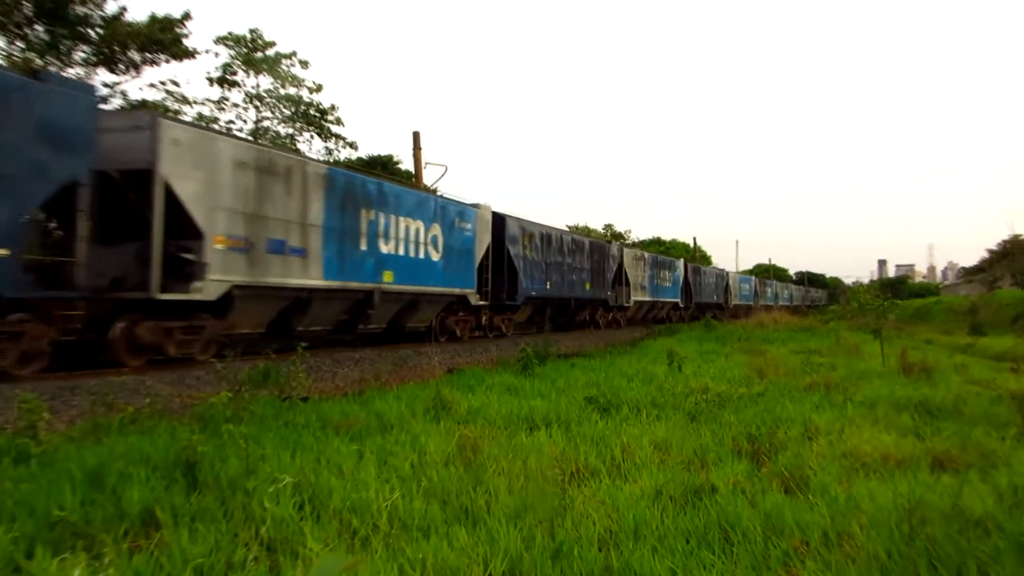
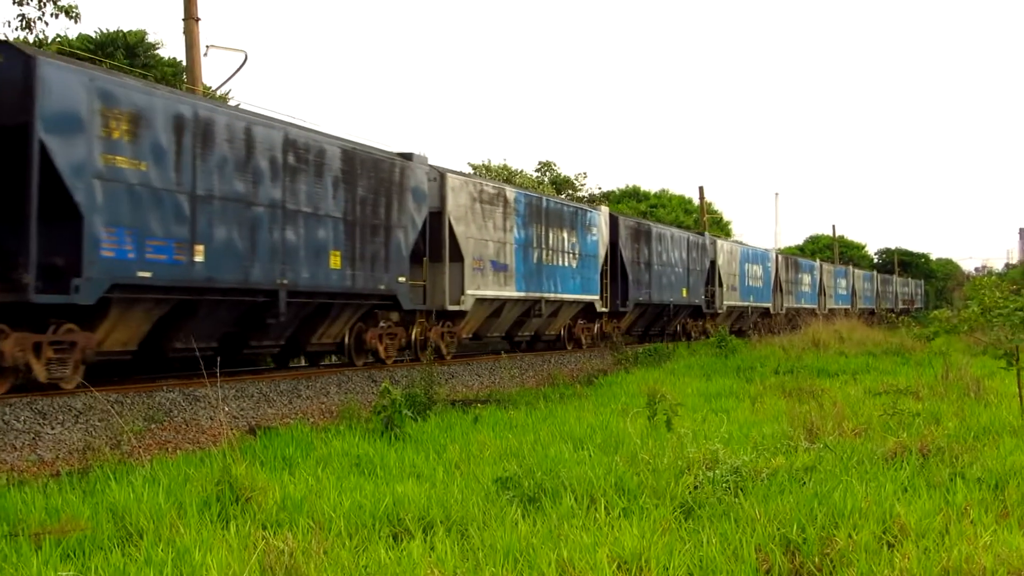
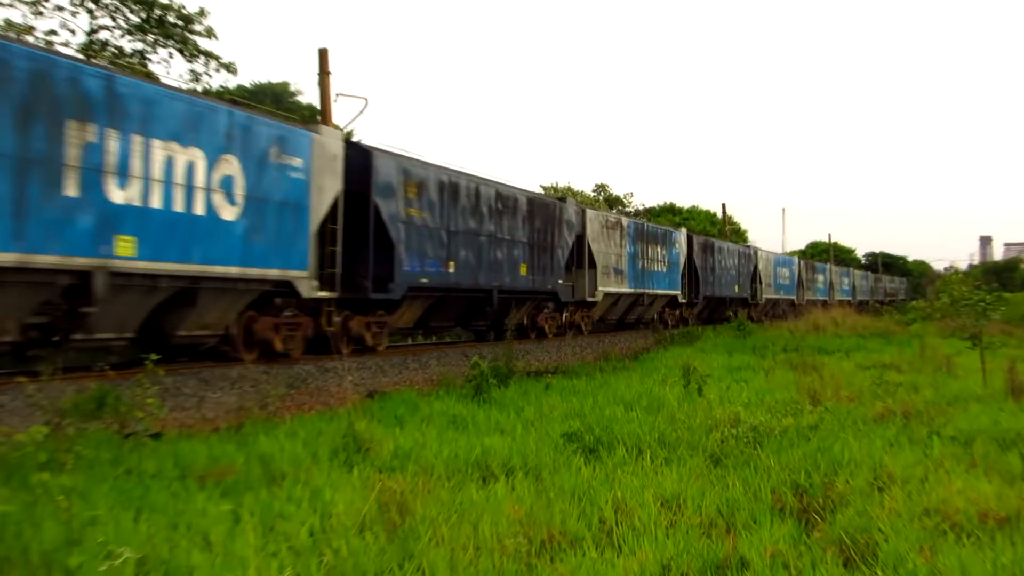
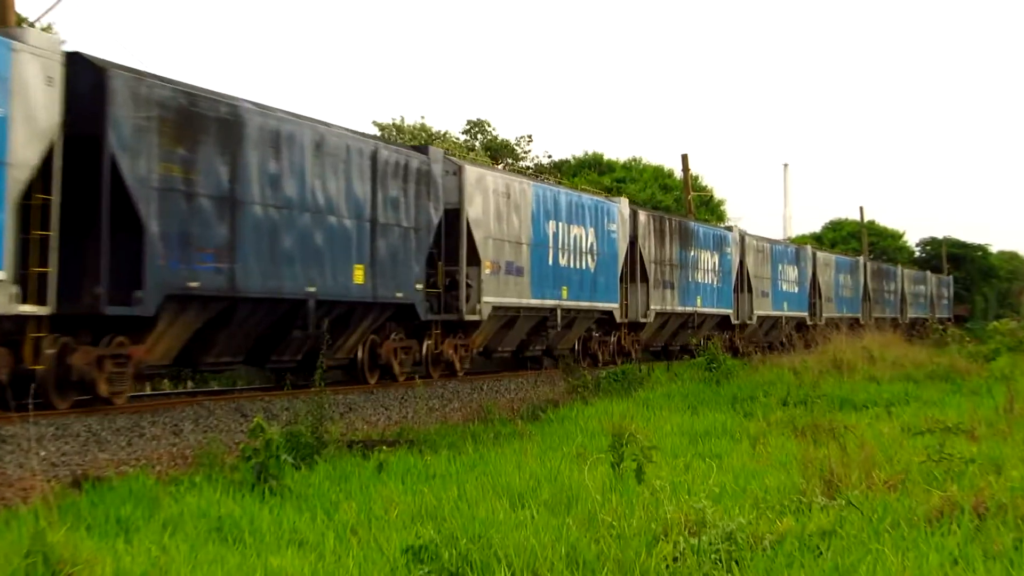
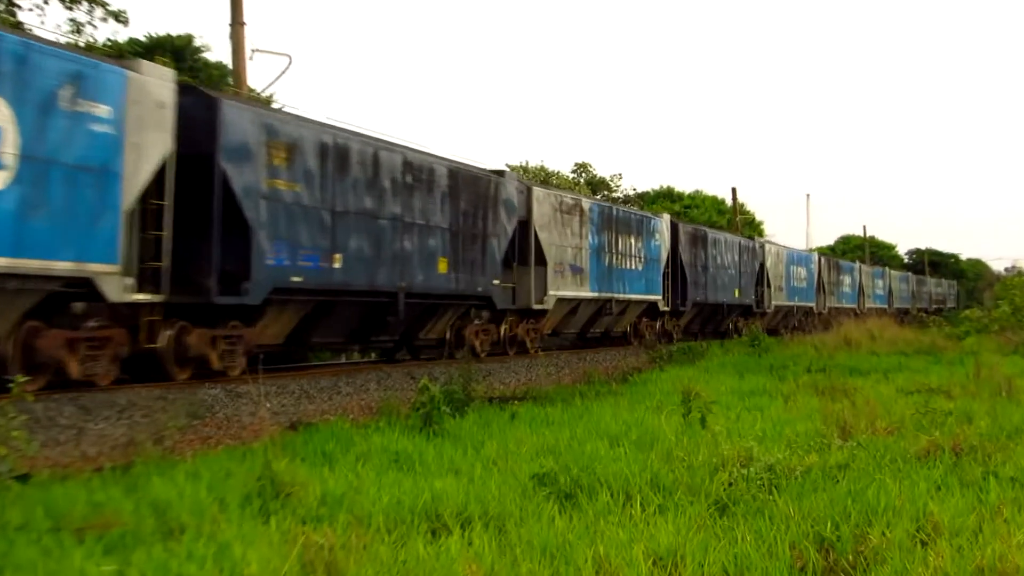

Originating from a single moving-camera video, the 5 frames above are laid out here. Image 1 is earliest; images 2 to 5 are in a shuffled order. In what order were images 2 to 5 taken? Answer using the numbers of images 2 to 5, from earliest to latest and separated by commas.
3, 5, 2, 4
